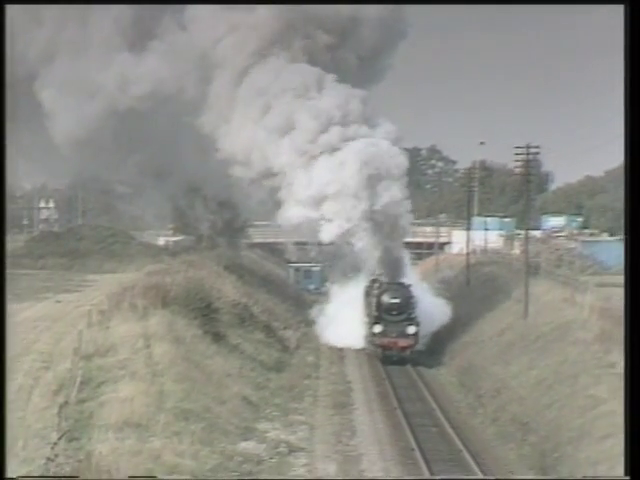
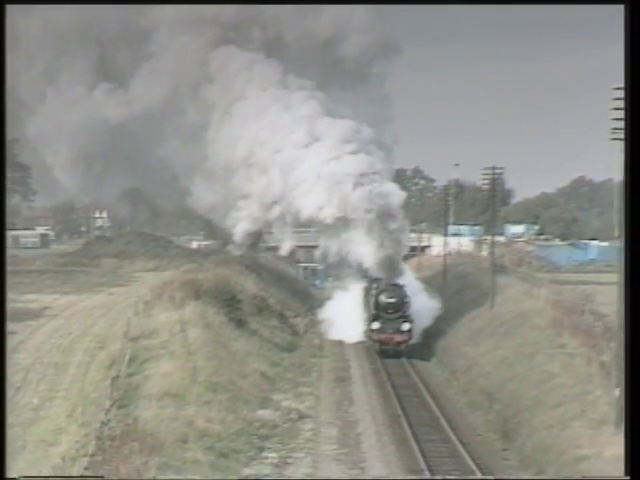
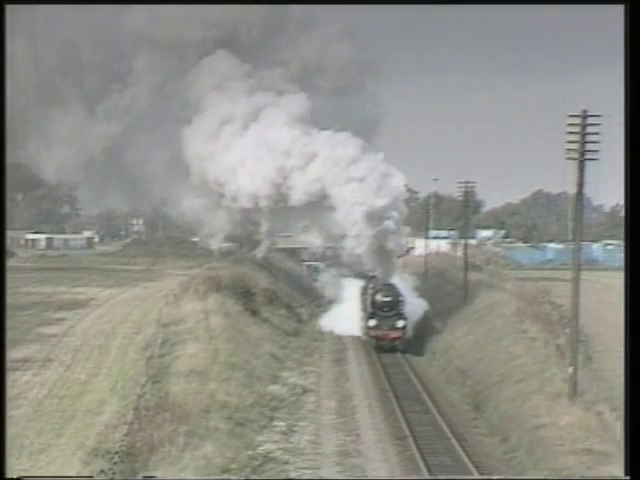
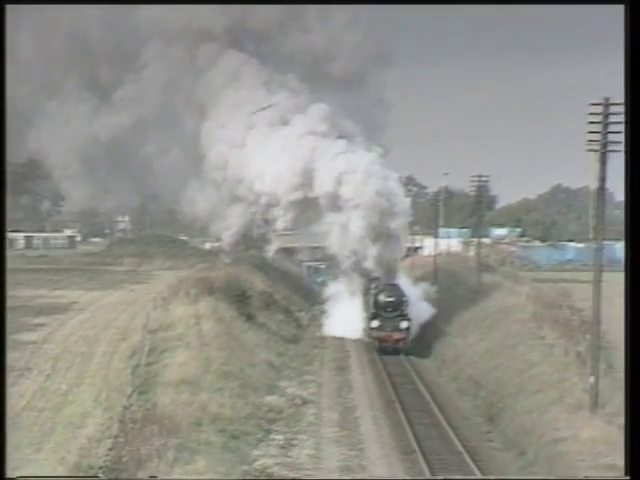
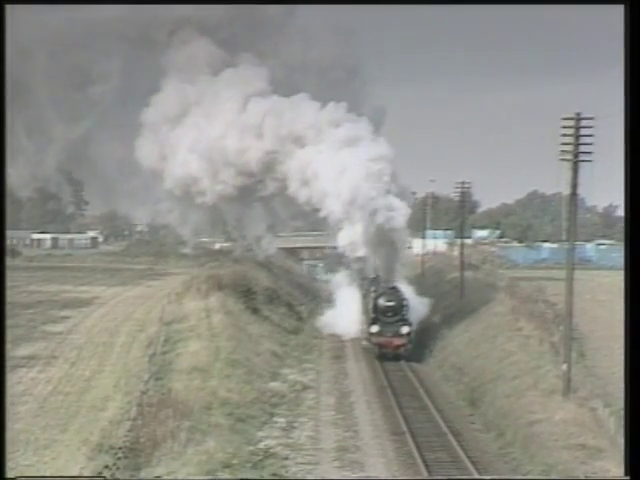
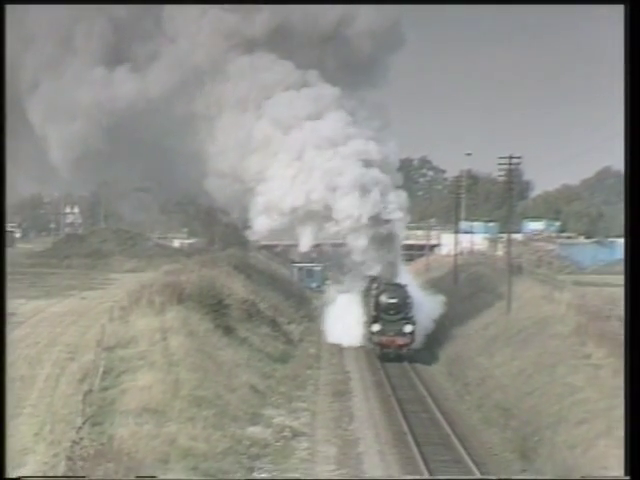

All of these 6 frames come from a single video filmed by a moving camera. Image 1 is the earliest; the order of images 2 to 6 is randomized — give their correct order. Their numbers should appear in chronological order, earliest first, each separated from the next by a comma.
6, 2, 4, 3, 5
